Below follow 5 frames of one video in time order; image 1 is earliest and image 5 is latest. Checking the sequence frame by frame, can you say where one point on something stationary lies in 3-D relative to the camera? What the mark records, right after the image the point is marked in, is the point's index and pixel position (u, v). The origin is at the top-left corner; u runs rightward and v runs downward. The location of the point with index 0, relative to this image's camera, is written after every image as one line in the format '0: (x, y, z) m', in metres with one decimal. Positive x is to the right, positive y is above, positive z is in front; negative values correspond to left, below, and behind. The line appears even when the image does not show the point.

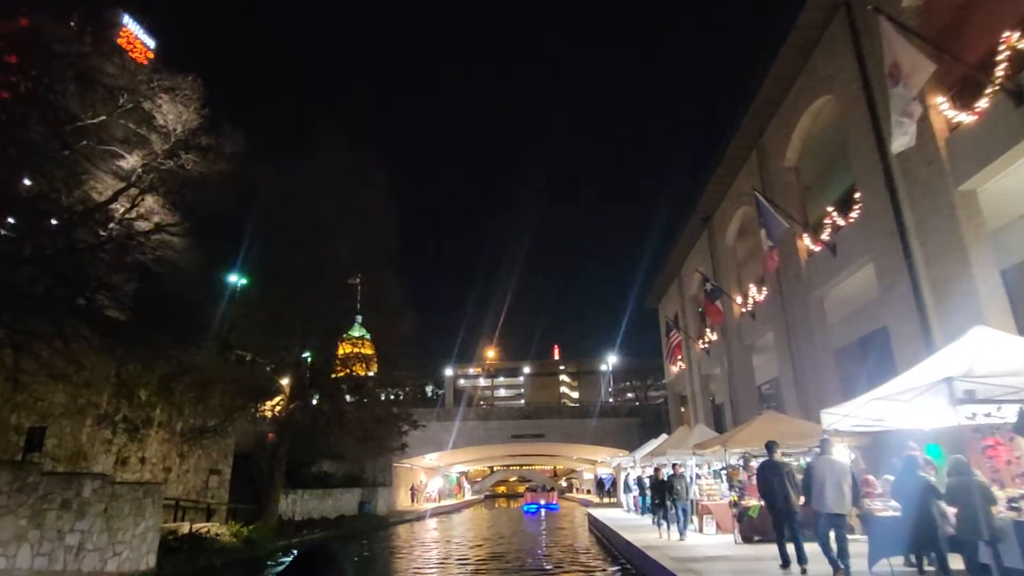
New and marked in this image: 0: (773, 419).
0: (+5.5, -2.7, +13.6) m
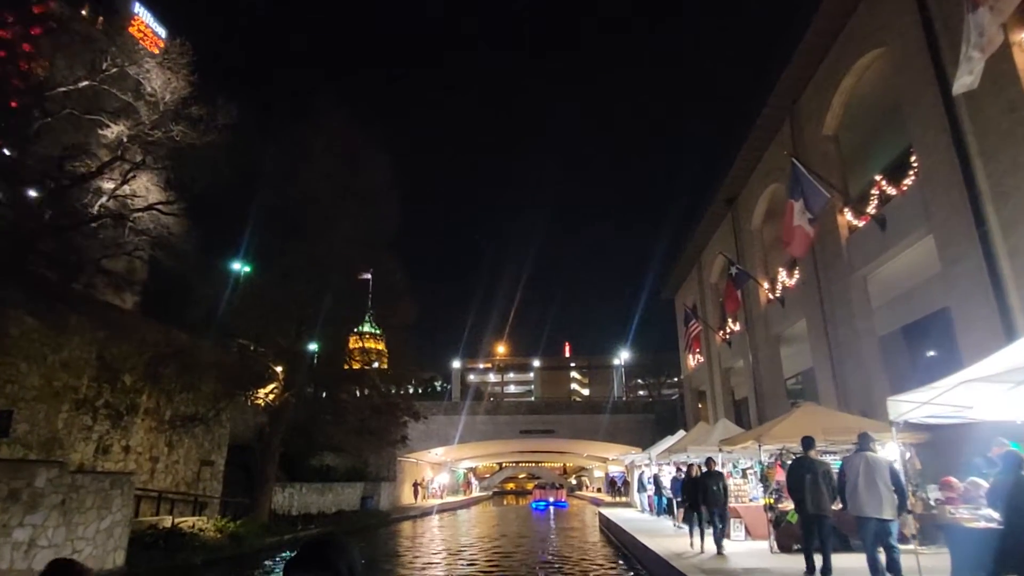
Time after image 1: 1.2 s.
0: (+5.6, -2.3, +12.1) m
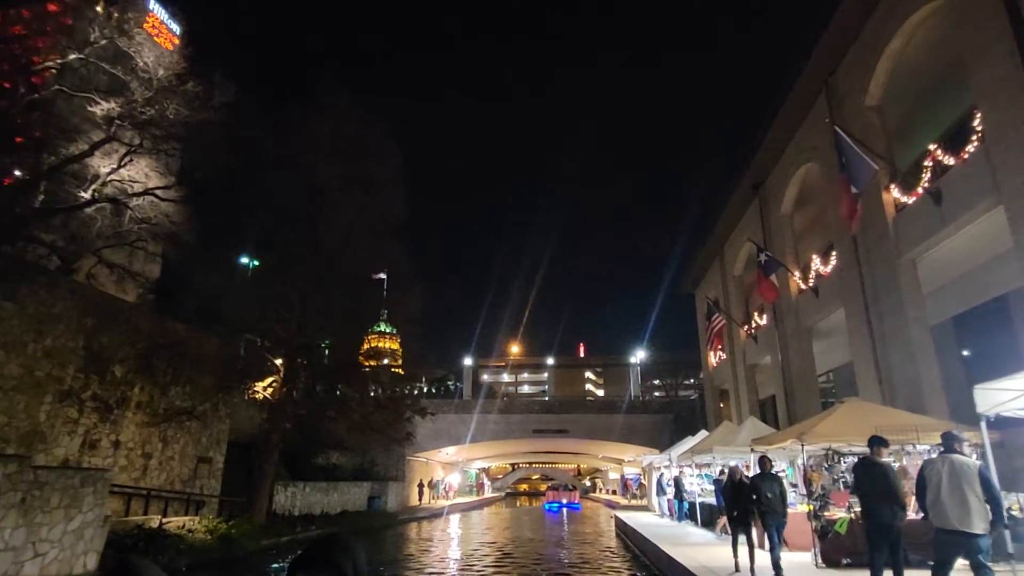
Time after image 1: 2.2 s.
0: (+5.8, -2.0, +10.7) m
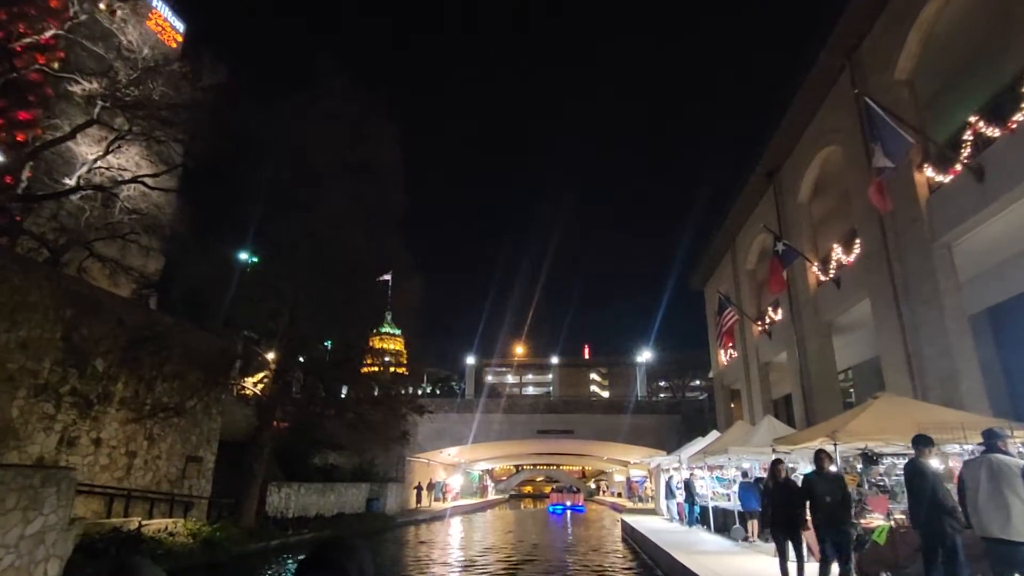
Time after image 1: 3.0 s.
0: (+5.7, -1.7, +9.7) m
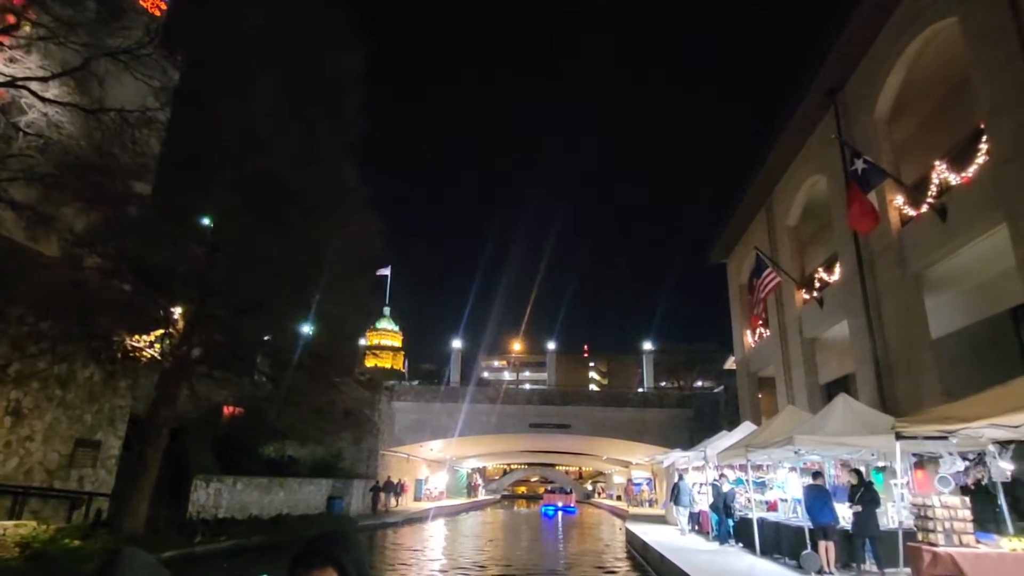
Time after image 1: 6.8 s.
0: (+5.3, -0.4, +5.1) m
